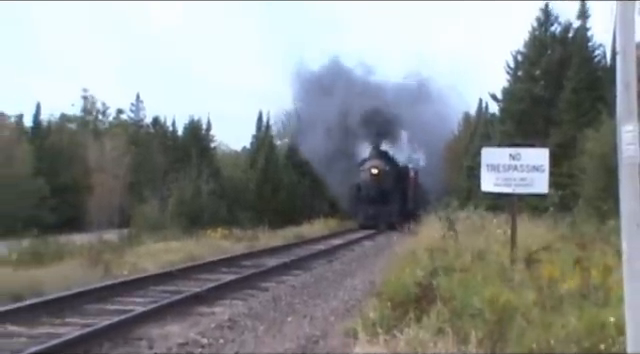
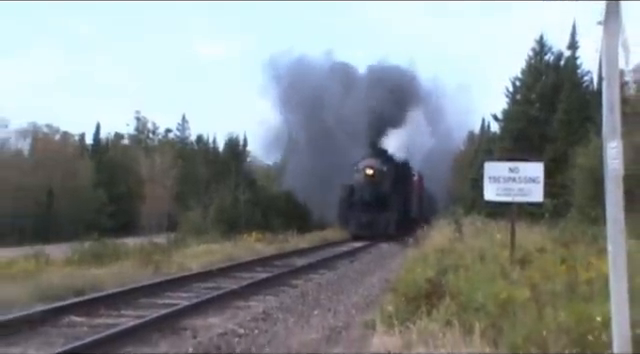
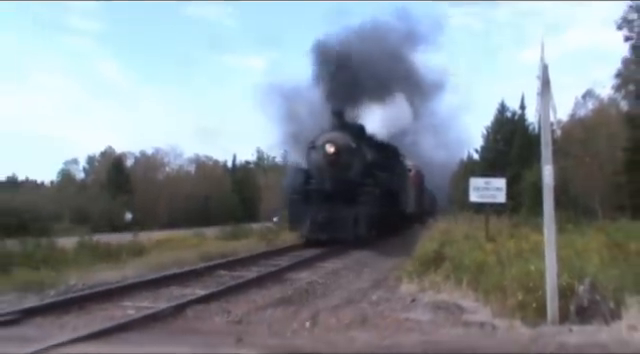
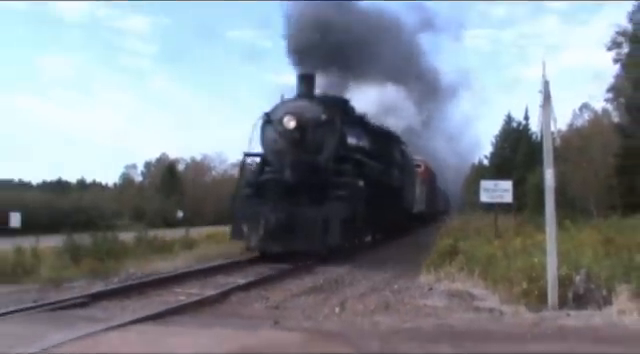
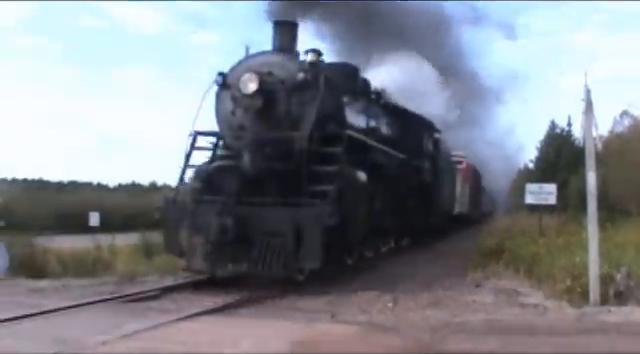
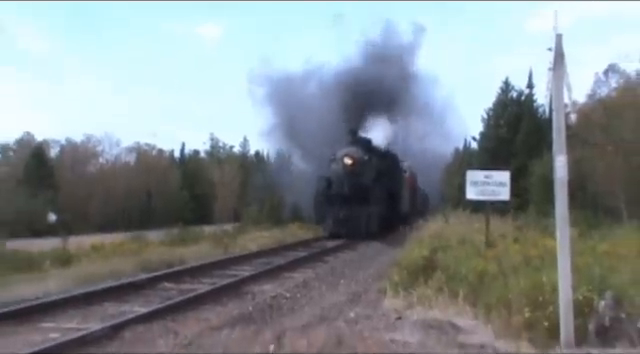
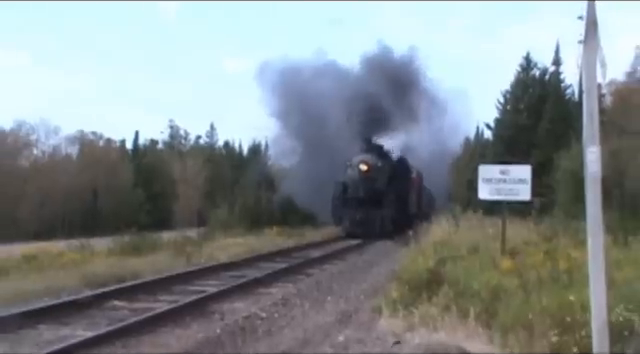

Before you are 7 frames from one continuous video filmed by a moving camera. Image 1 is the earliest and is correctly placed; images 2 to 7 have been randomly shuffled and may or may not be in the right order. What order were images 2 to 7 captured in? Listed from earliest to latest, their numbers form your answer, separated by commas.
2, 7, 6, 3, 4, 5
